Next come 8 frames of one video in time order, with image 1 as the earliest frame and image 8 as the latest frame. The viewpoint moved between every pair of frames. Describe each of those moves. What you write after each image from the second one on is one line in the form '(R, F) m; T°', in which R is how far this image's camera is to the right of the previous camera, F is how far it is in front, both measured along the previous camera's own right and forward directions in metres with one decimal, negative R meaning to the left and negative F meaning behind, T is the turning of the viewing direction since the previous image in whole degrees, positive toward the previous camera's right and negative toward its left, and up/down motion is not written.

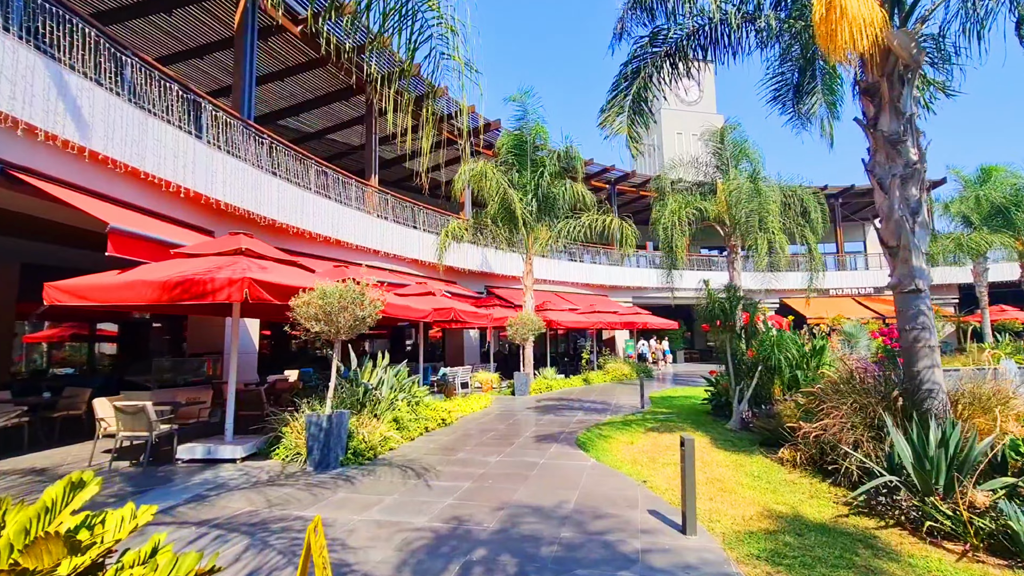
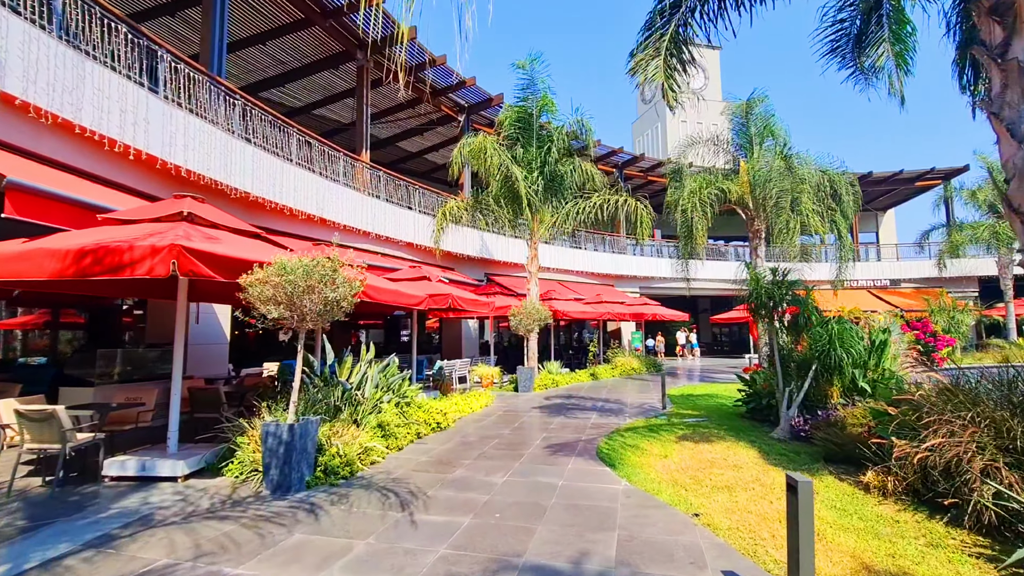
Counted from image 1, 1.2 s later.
(-0.2, +1.4) m; 0°
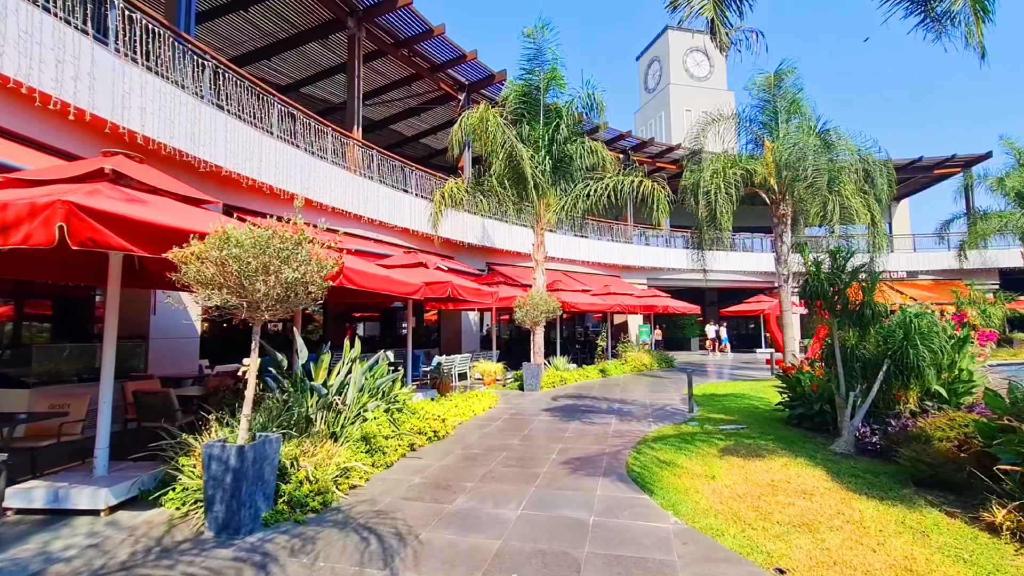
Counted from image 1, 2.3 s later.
(-0.2, +1.2) m; 0°
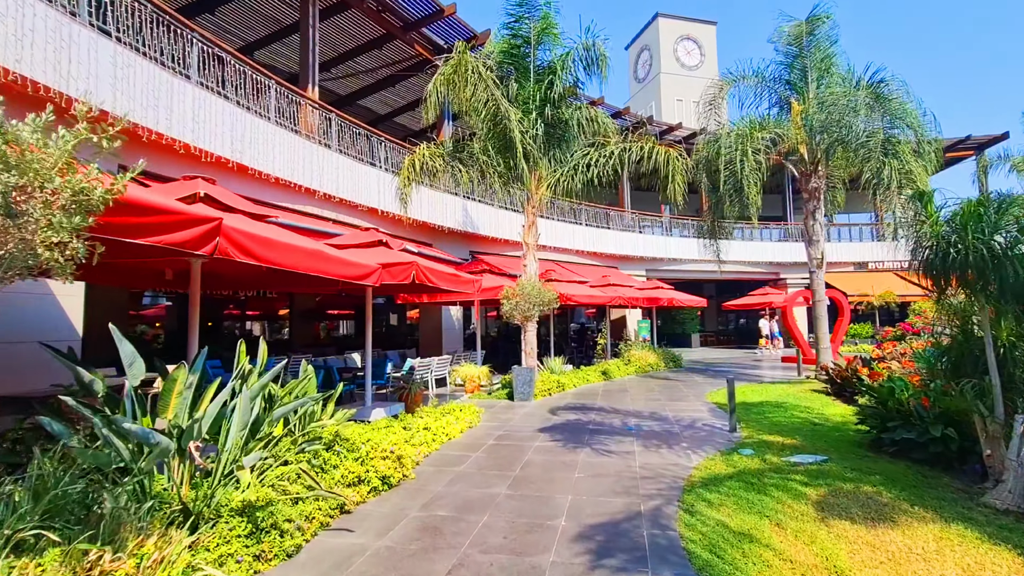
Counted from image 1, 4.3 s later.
(0.0, +2.3) m; +1°
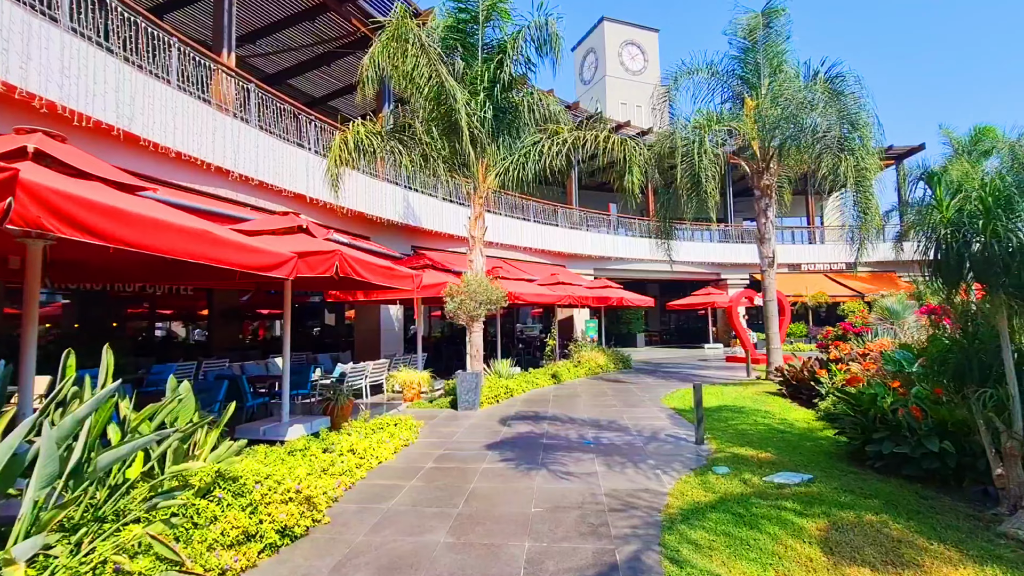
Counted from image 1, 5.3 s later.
(0.0, +1.0) m; +6°
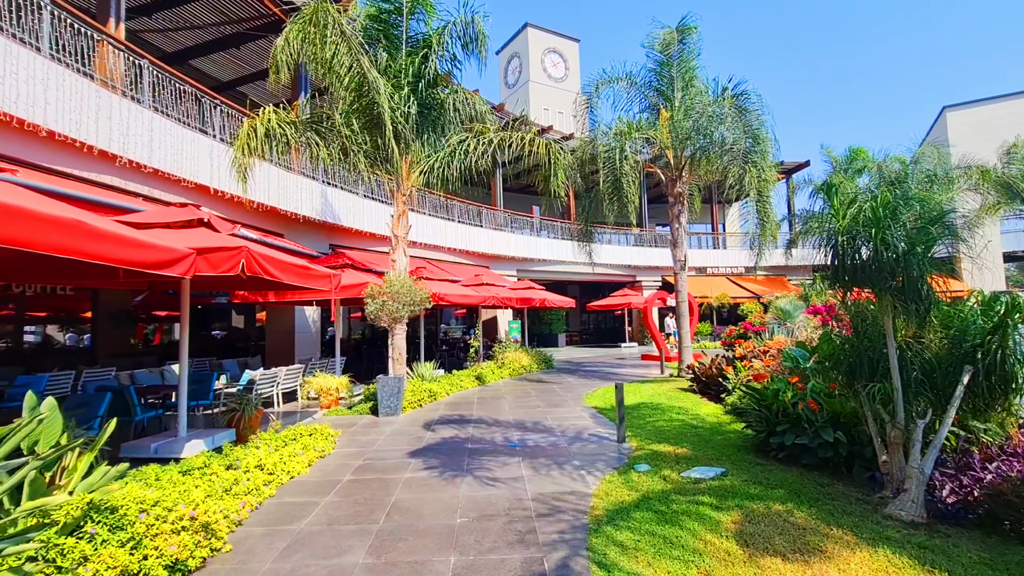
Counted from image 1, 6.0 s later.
(0.0, +0.1) m; +9°
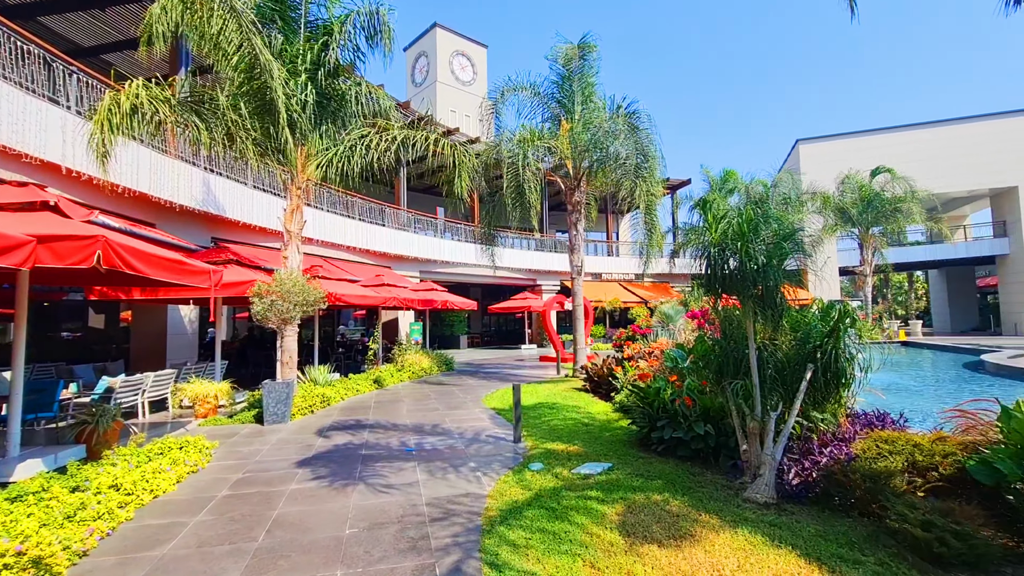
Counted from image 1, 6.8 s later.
(0.0, 0.0) m; +11°
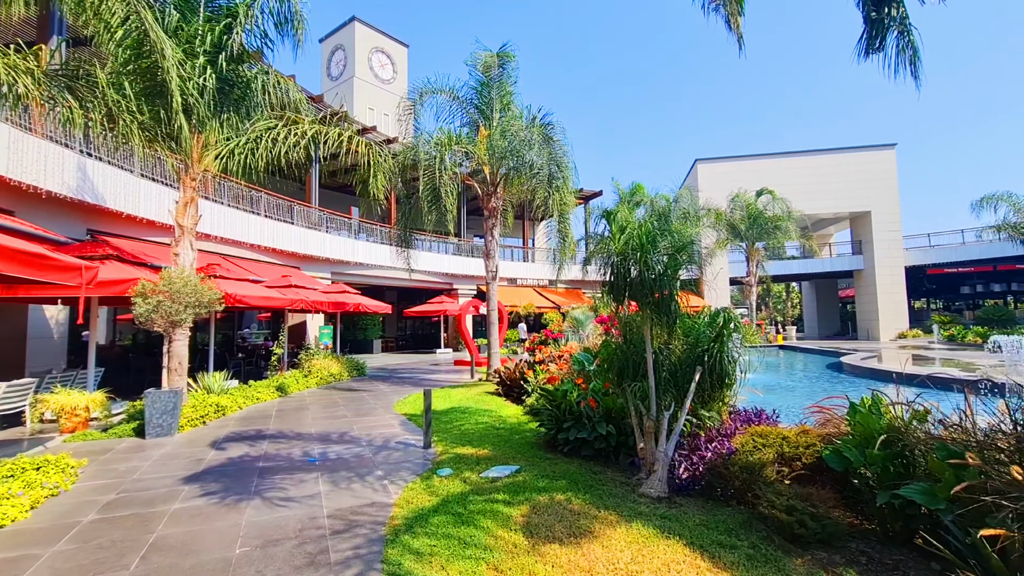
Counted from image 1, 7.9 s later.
(+0.1, 0.0) m; +9°
